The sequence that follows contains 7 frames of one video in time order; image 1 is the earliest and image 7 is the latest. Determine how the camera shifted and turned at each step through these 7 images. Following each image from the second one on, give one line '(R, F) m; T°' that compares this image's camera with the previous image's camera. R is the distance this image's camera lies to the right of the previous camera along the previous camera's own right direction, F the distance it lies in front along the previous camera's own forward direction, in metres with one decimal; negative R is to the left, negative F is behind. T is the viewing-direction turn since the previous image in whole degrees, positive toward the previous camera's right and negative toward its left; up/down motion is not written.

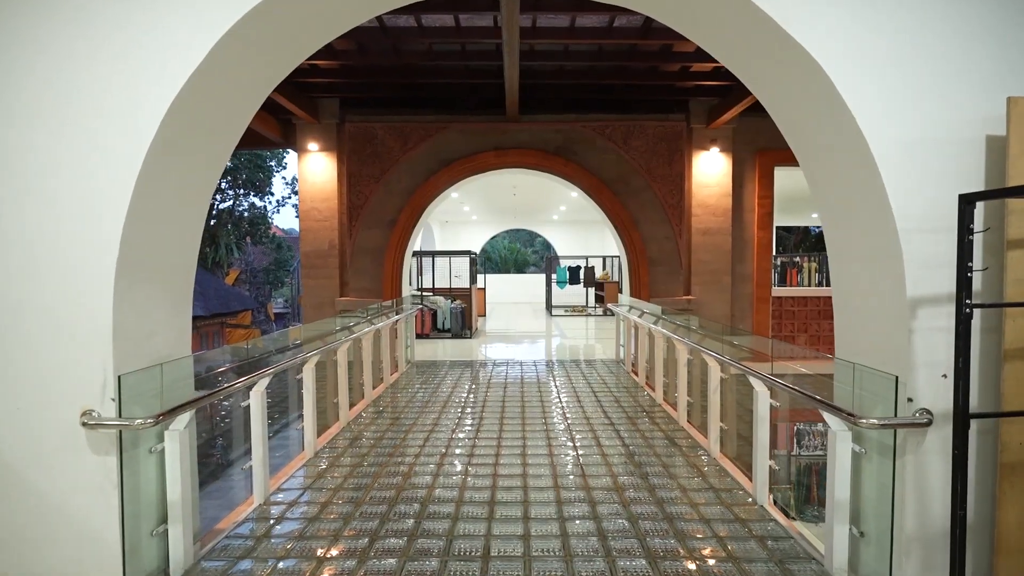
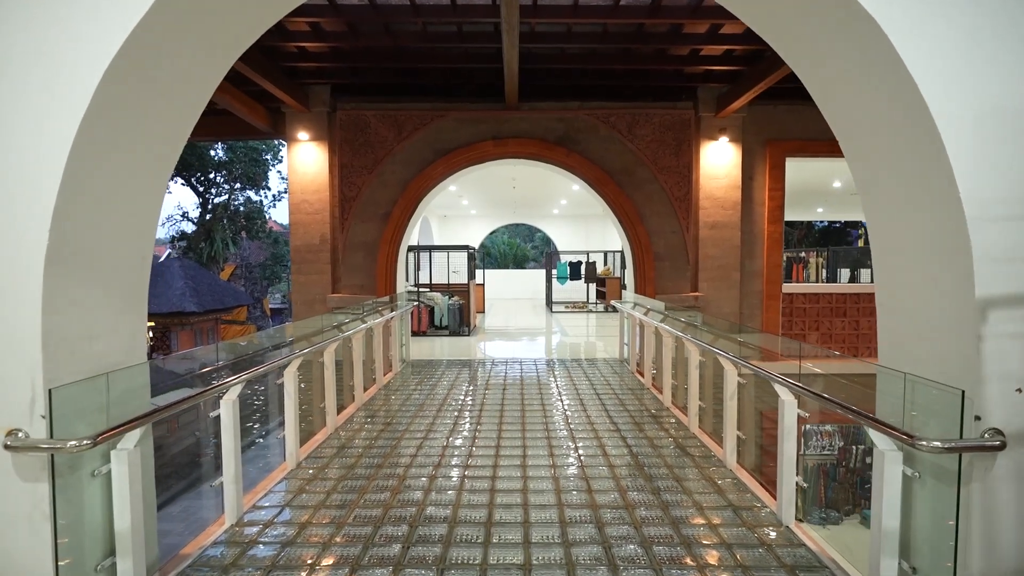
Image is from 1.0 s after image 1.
(0.0, +0.3) m; 0°
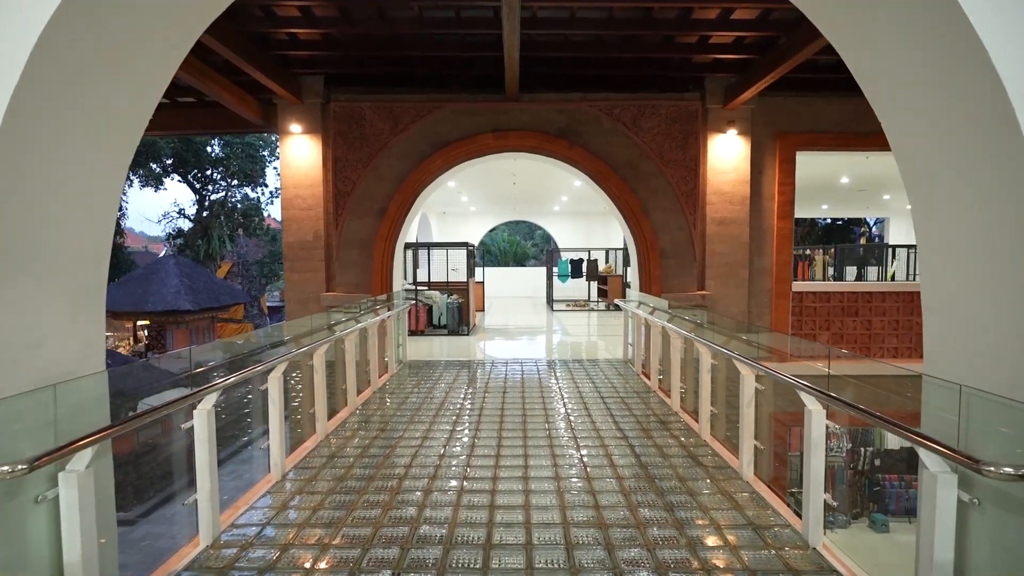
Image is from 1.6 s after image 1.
(0.0, +0.2) m; 0°
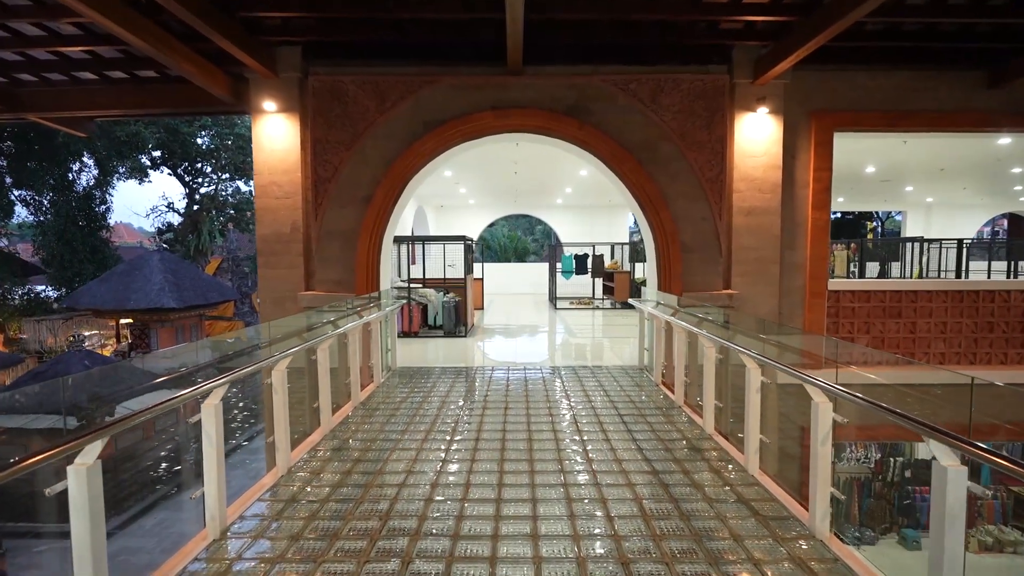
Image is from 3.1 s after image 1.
(0.0, +0.7) m; 0°
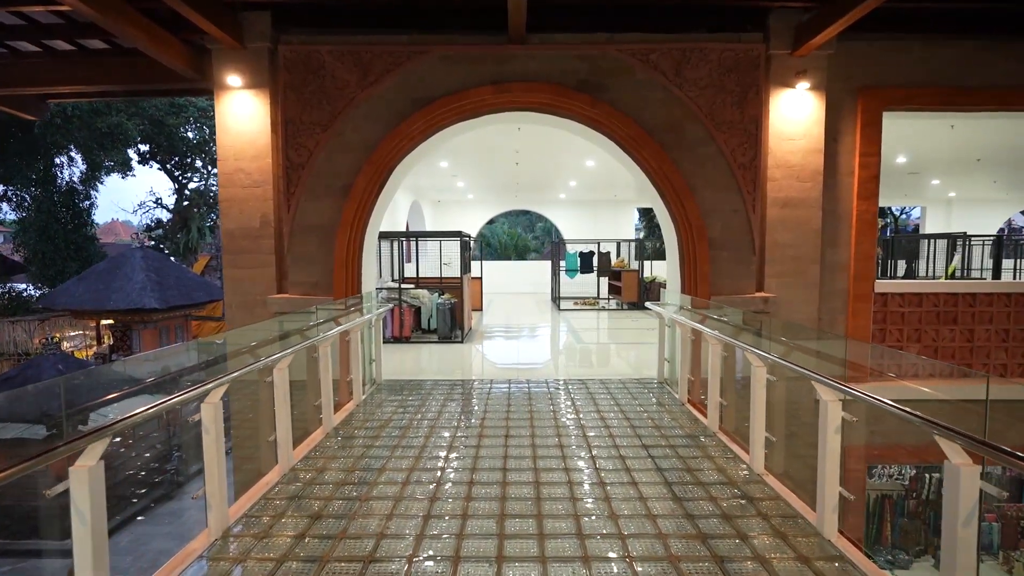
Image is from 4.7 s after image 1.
(0.0, +0.7) m; 0°
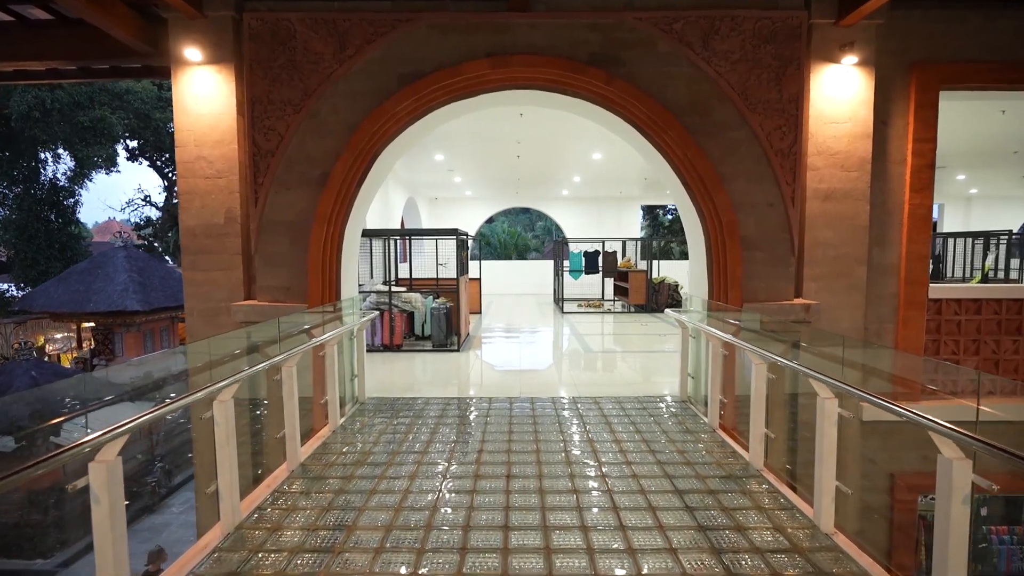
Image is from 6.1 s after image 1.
(0.0, +0.7) m; 0°
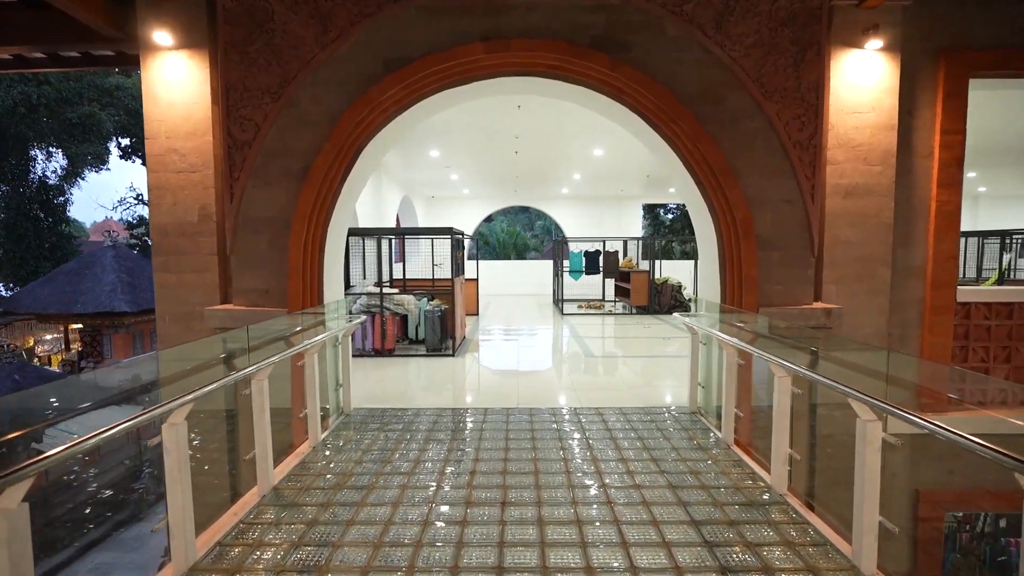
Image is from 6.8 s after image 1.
(0.0, +0.3) m; 0°
